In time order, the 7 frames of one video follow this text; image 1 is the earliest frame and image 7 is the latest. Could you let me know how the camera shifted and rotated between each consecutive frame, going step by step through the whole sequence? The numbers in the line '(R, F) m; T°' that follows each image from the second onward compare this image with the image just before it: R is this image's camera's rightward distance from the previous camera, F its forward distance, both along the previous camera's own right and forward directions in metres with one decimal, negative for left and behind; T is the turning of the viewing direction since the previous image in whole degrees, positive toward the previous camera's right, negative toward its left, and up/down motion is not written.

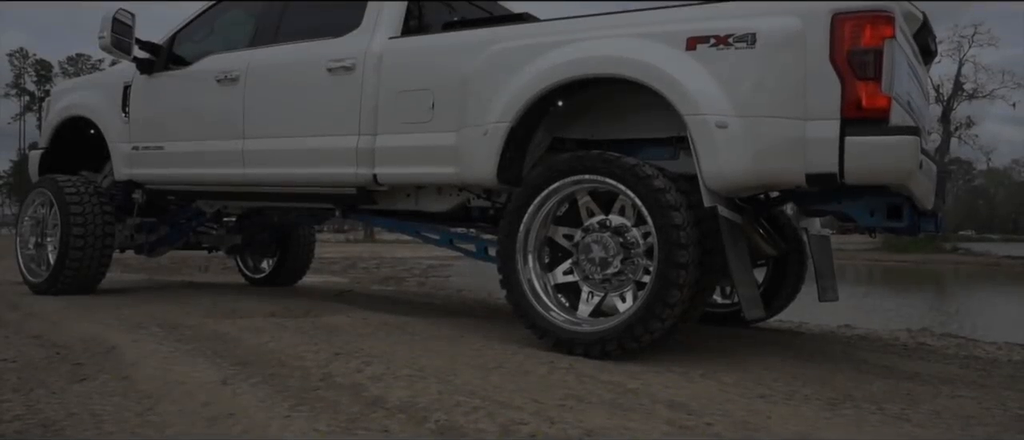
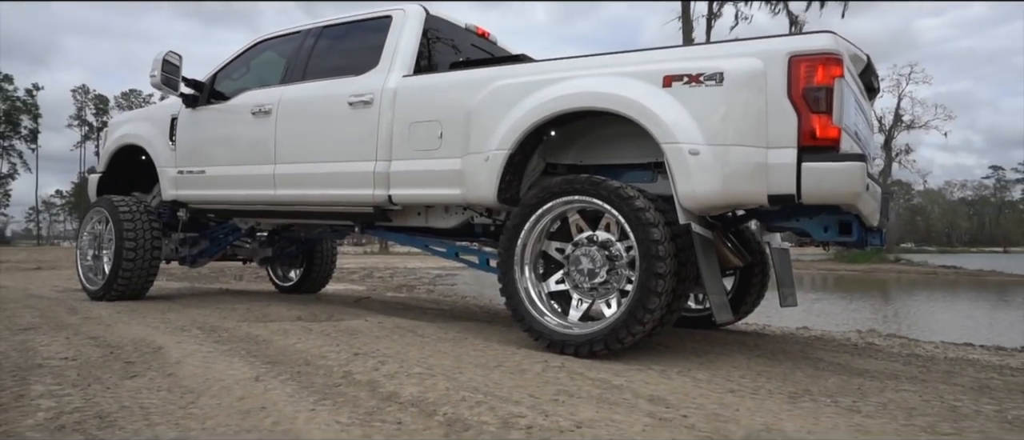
(0.0, -0.5) m; +1°
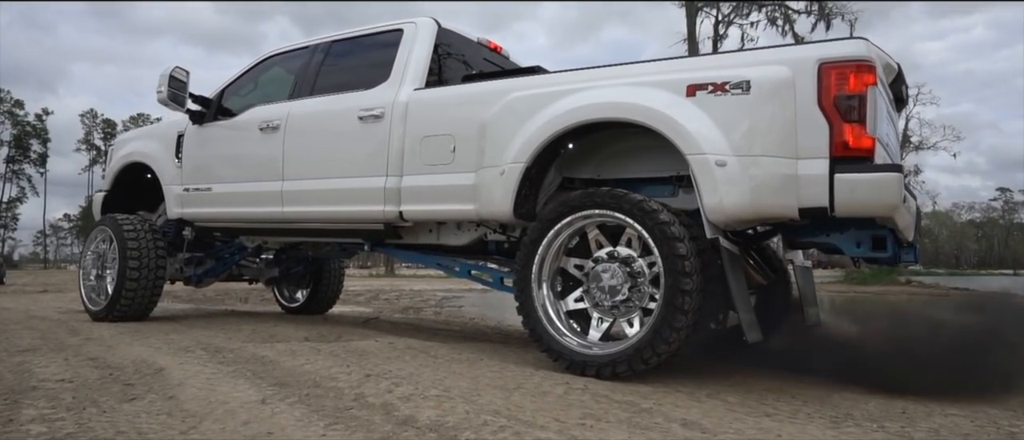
(-0.1, +0.2) m; 0°
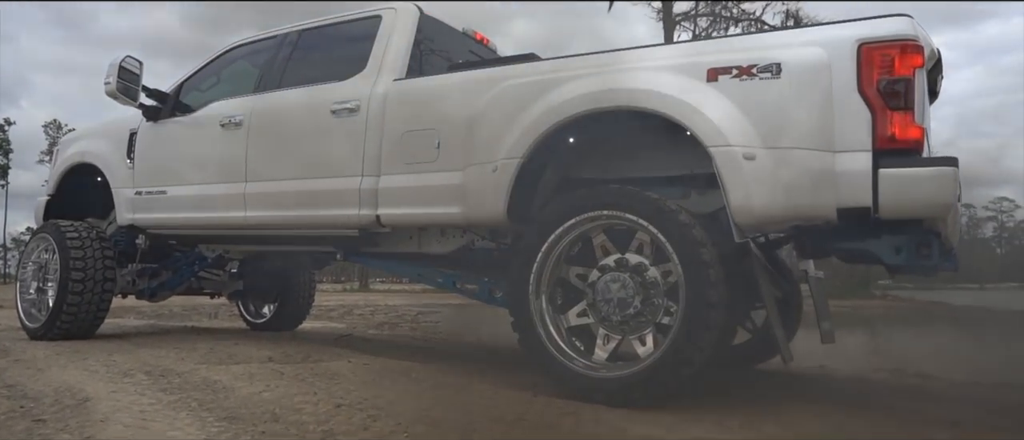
(-0.1, +0.5) m; +2°
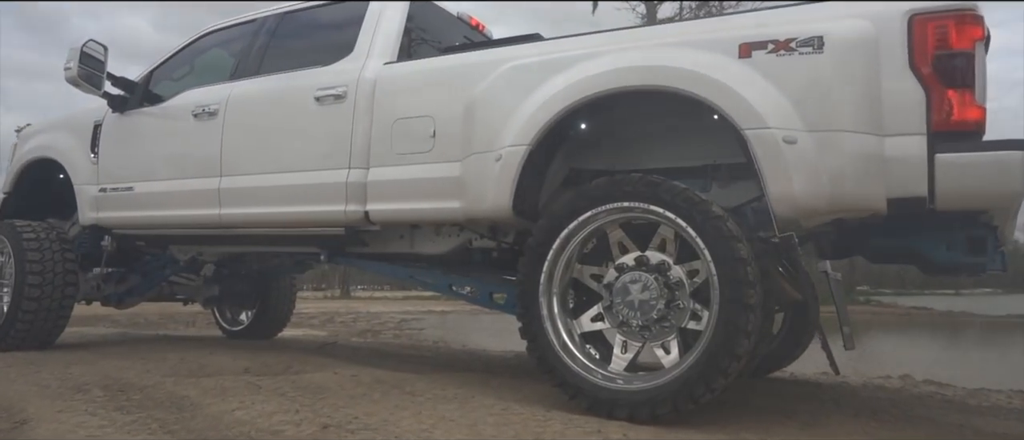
(-0.1, +0.4) m; +1°
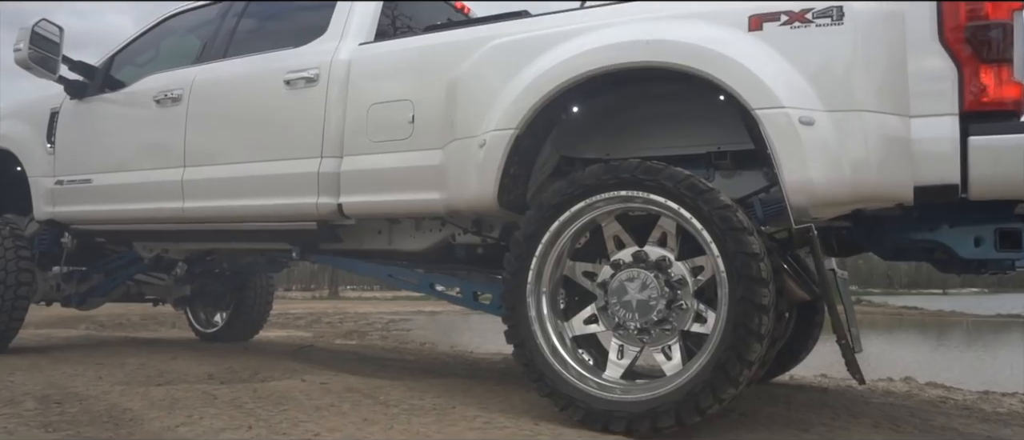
(0.0, +0.3) m; +1°
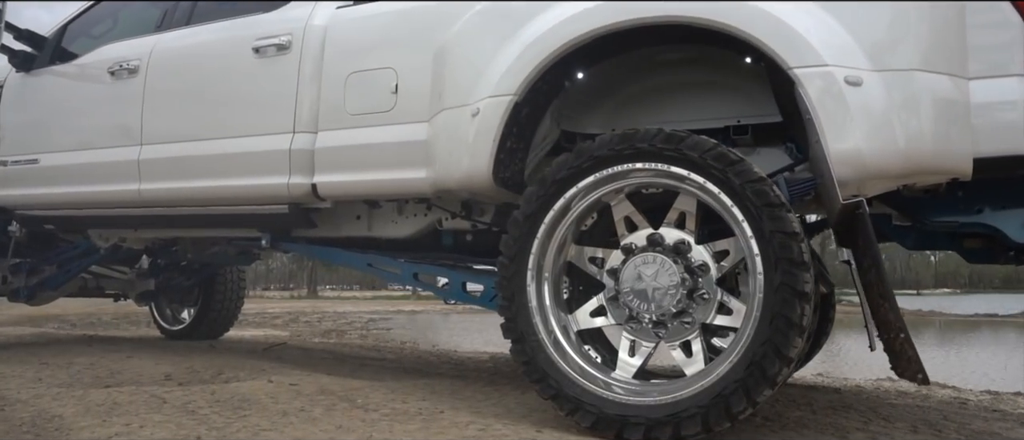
(-0.1, +0.4) m; +1°
